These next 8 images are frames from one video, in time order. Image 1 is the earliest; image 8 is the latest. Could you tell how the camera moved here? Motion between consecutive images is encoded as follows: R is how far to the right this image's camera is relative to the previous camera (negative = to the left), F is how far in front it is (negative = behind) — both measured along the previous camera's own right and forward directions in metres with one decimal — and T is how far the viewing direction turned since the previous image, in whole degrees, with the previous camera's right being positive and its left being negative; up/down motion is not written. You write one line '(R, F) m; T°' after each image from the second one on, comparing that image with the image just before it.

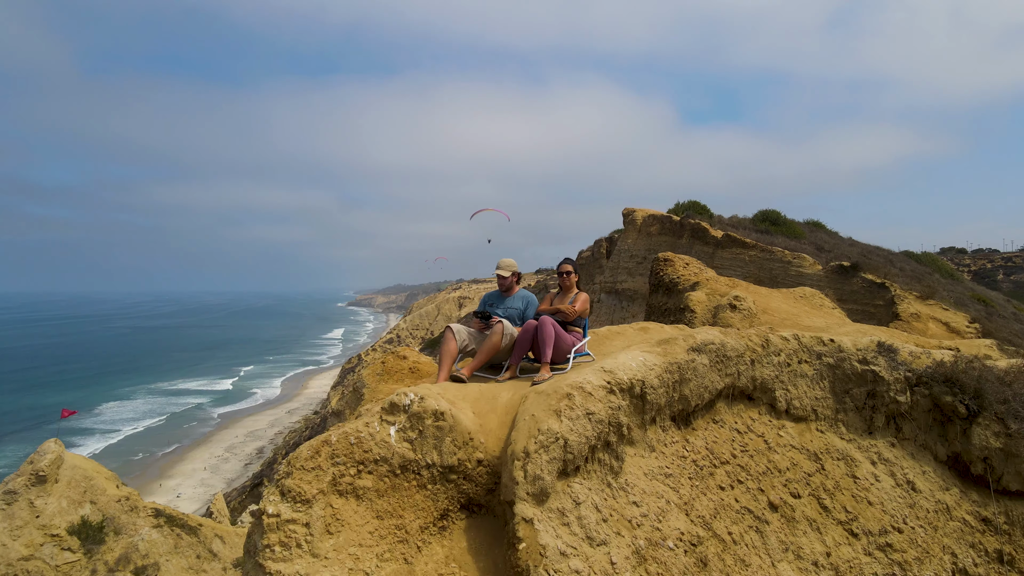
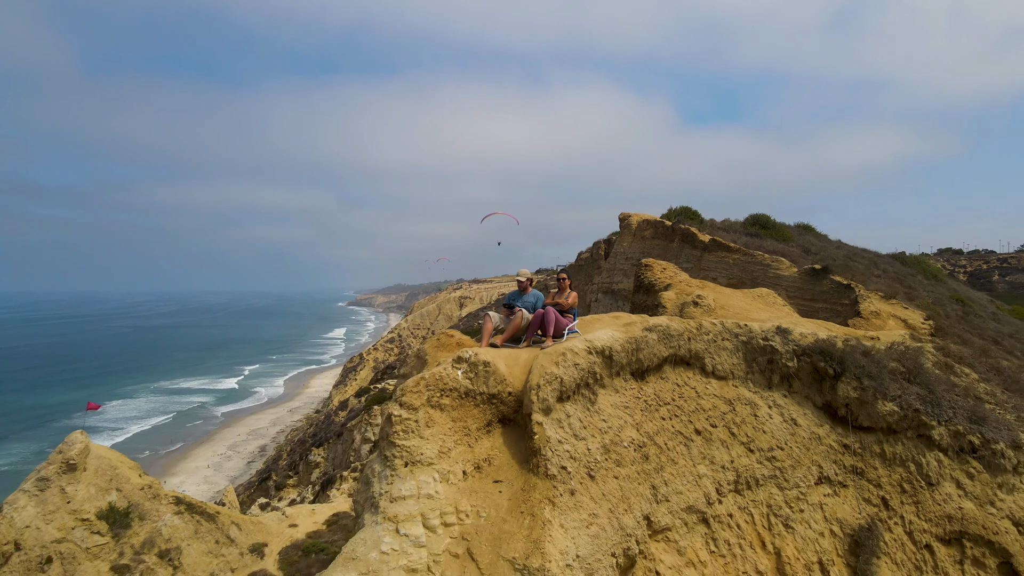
(-0.1, -0.6) m; 0°
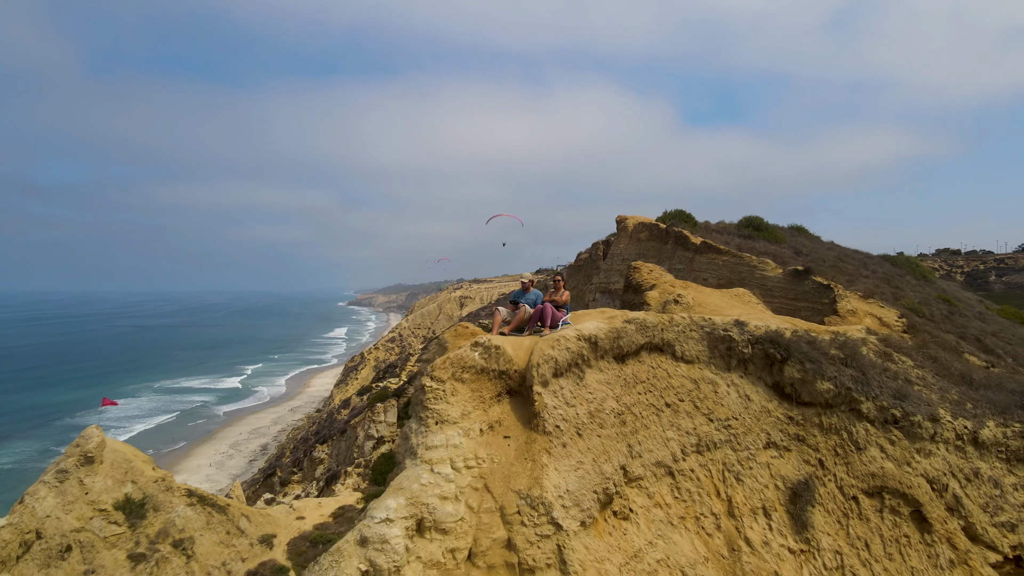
(0.0, -0.4) m; 0°
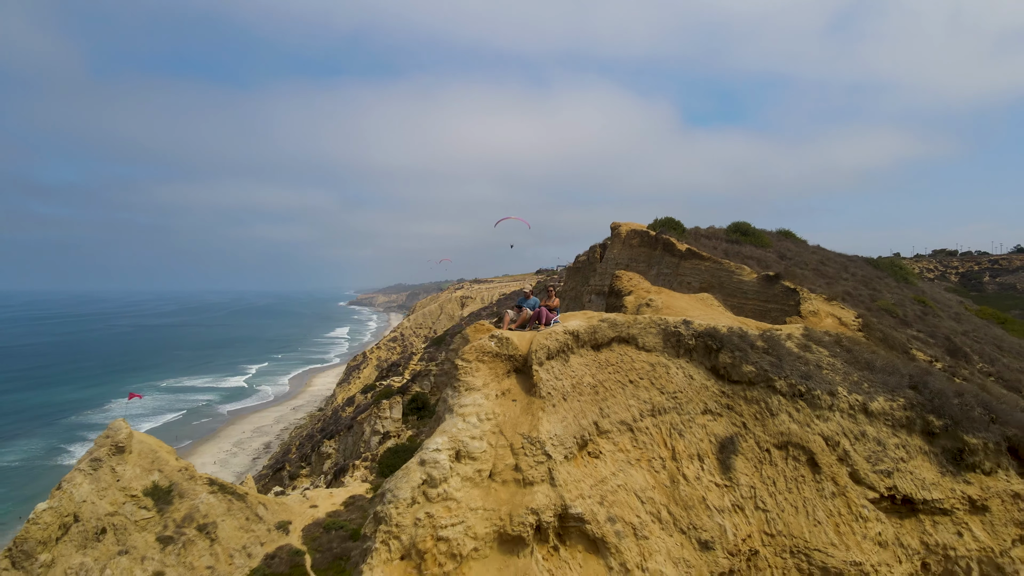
(0.0, -0.8) m; 0°
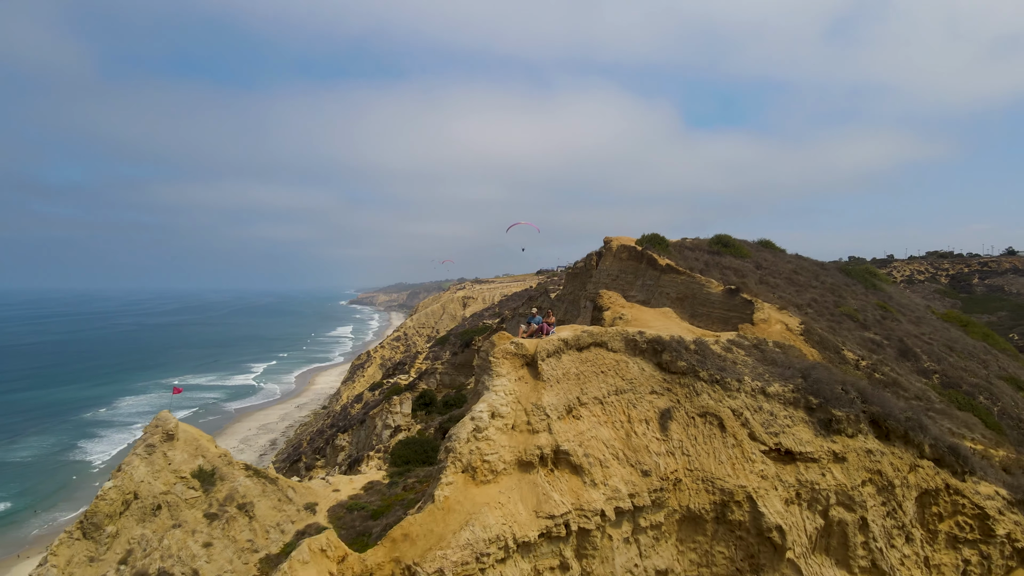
(-0.1, -1.6) m; 0°
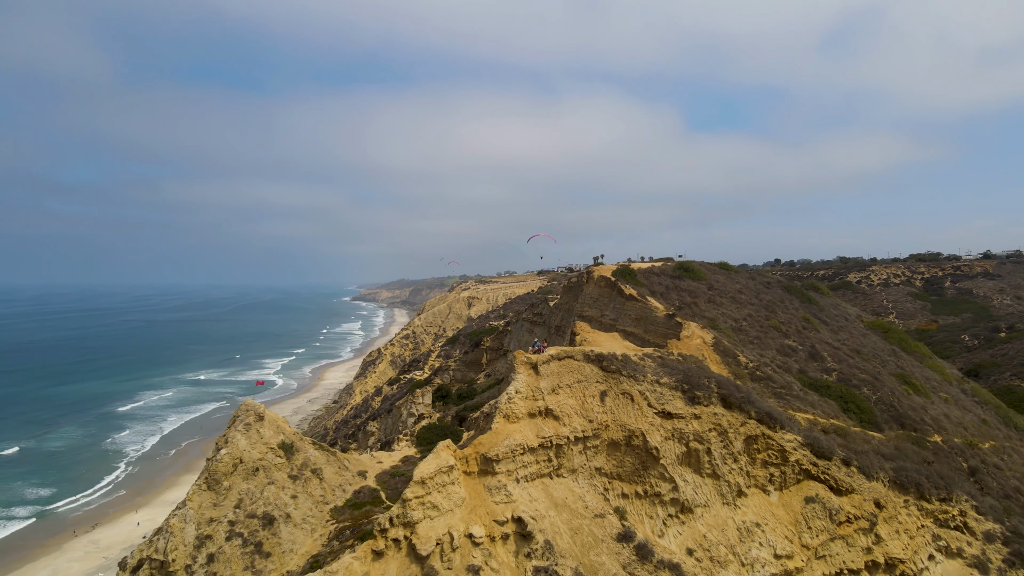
(-0.2, -4.4) m; 0°
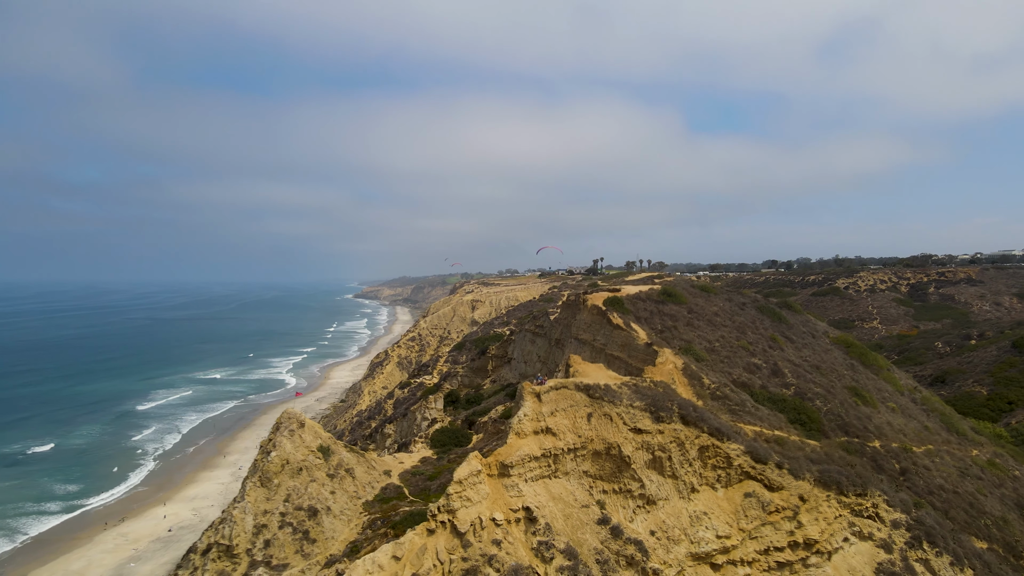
(-0.2, -3.0) m; 0°
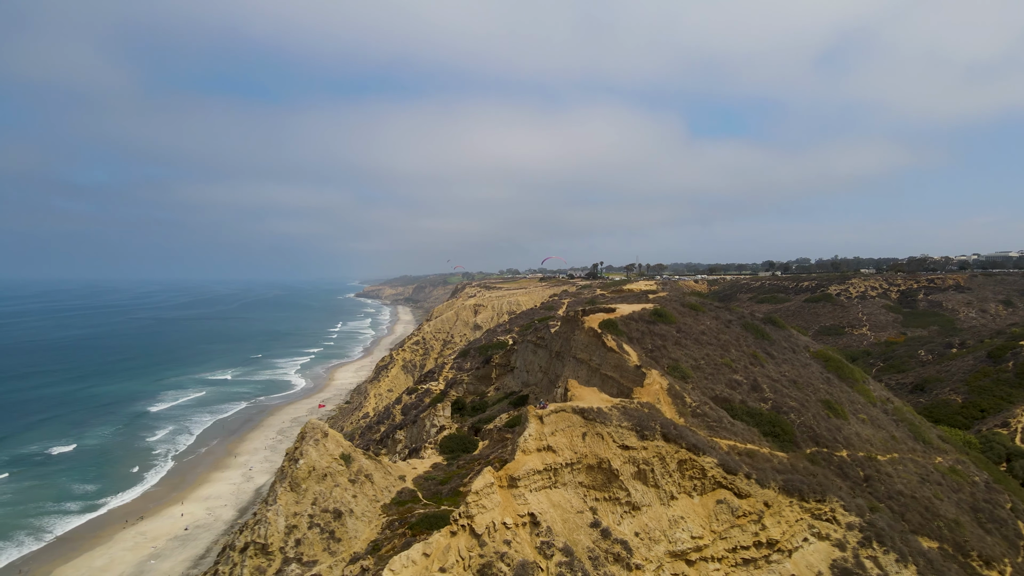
(-0.2, -2.1) m; 0°
